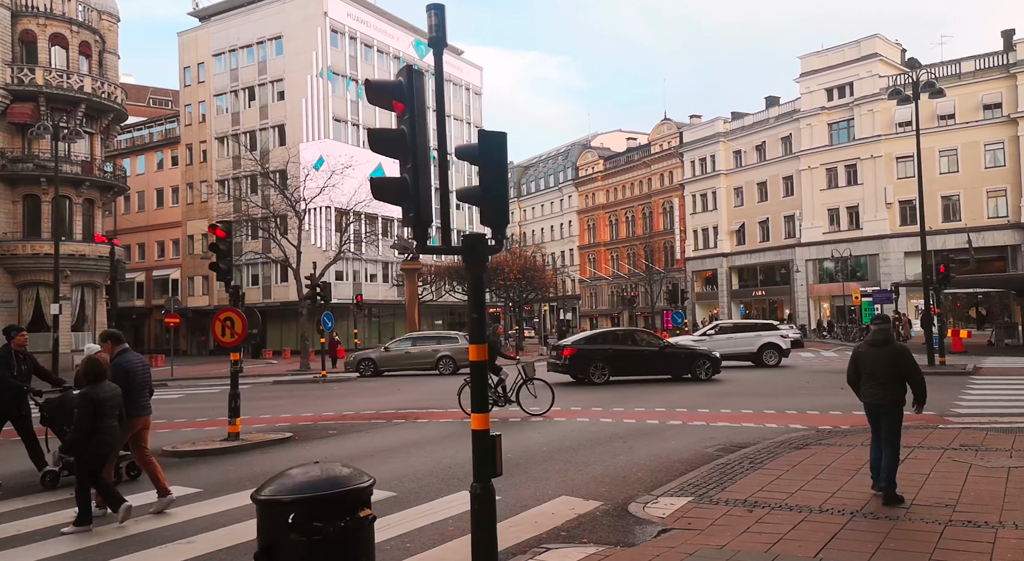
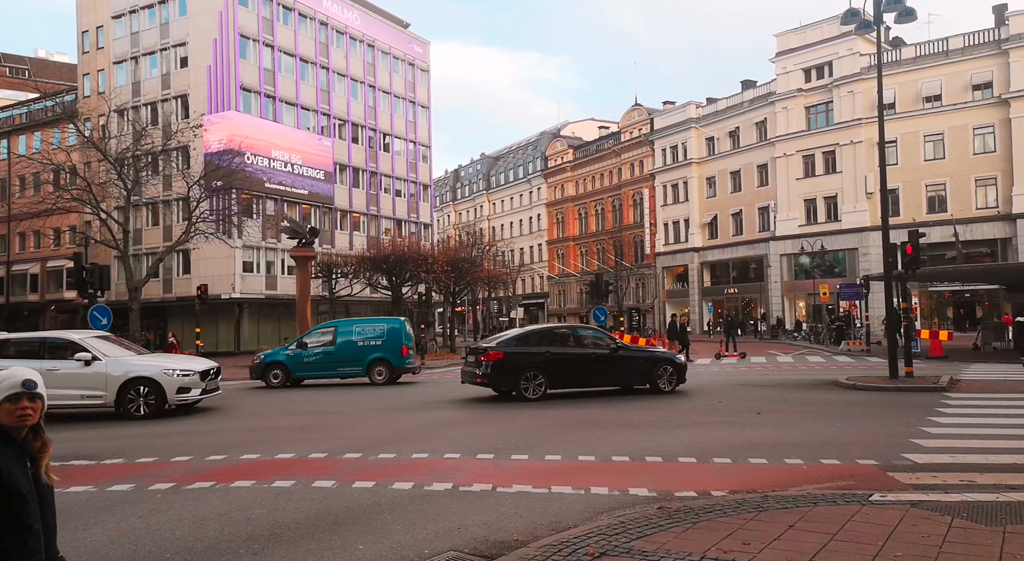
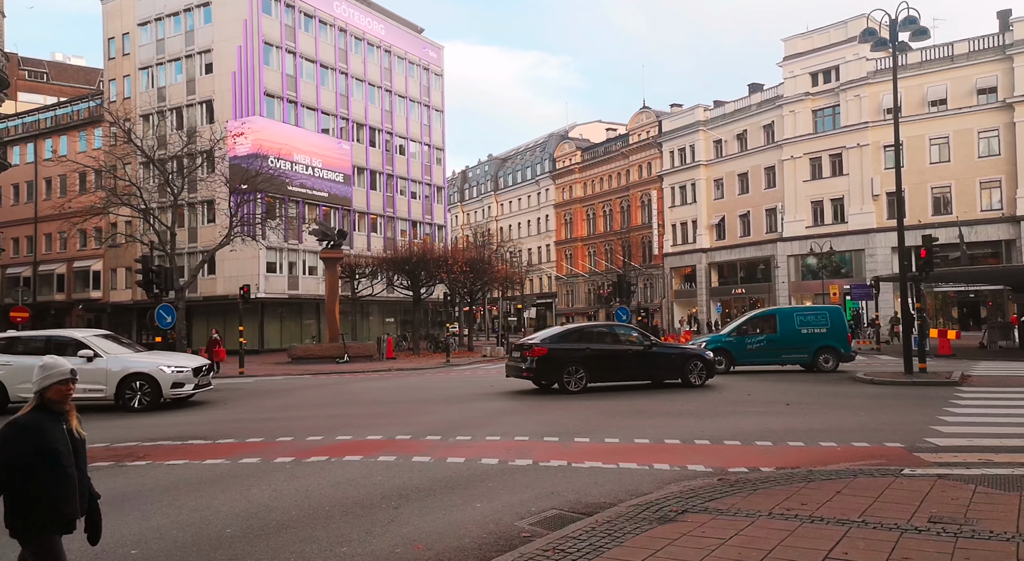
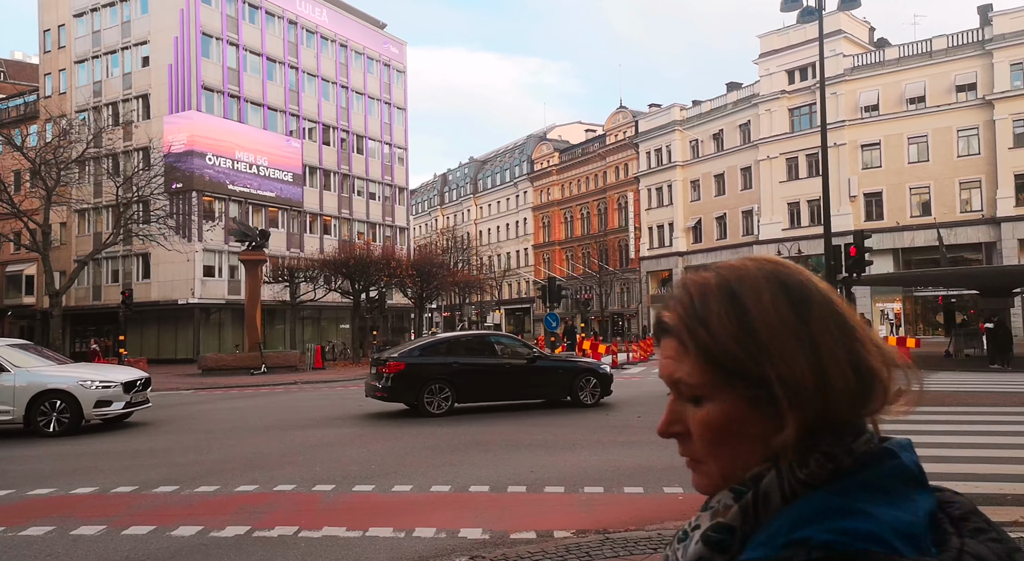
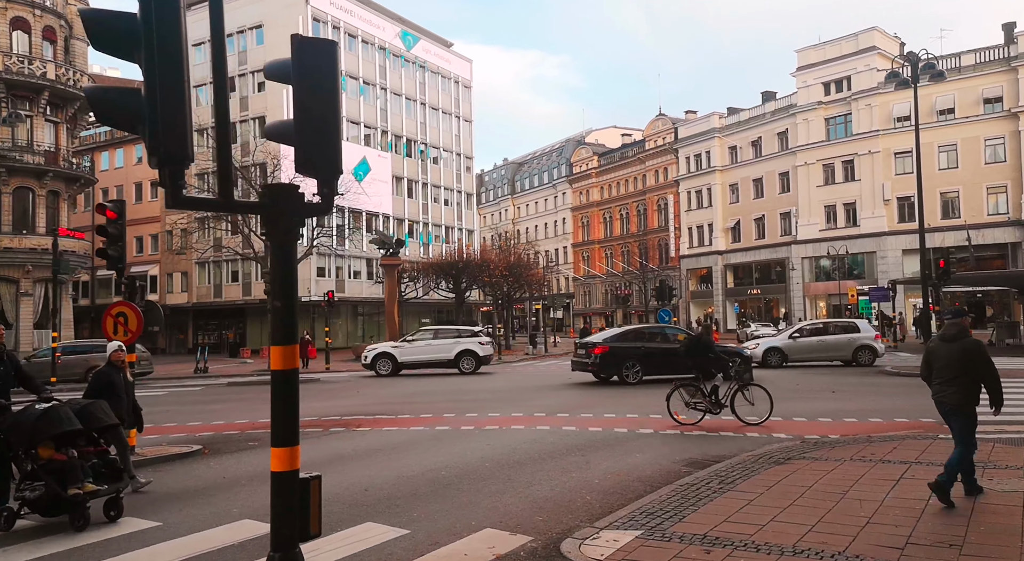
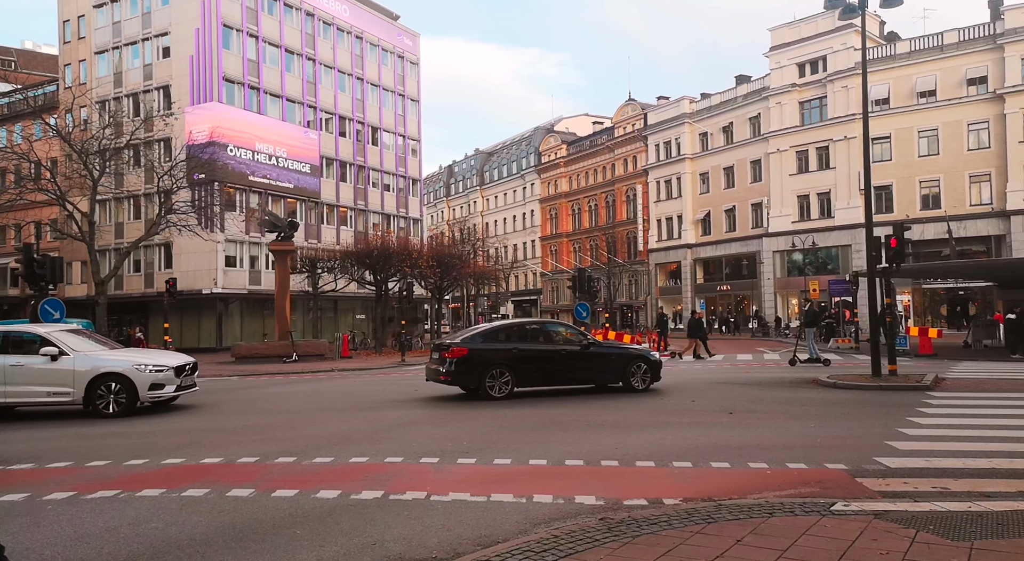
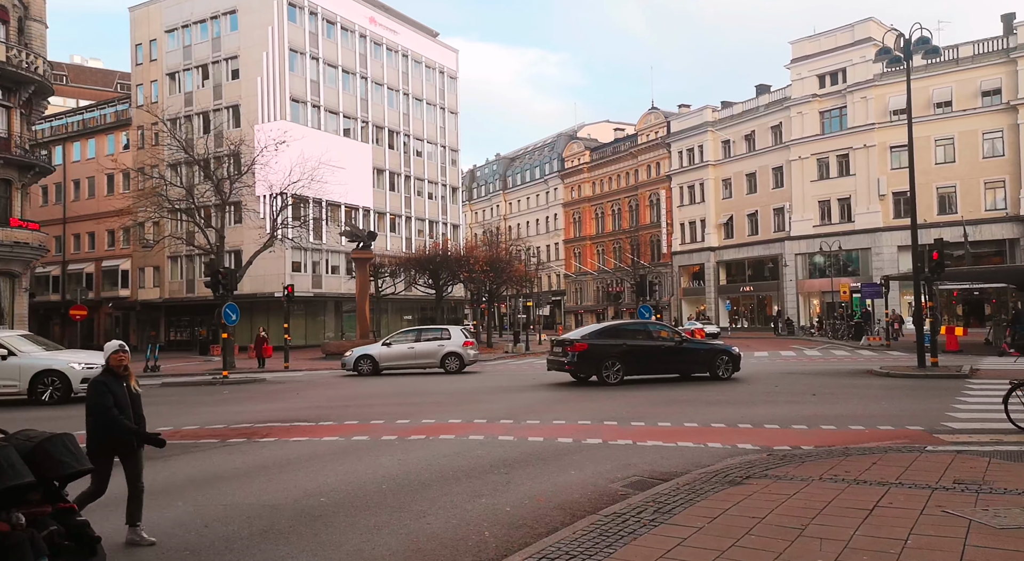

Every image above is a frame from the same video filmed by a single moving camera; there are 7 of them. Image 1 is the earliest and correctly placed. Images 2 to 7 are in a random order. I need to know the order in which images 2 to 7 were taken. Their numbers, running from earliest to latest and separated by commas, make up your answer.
5, 7, 3, 2, 6, 4
